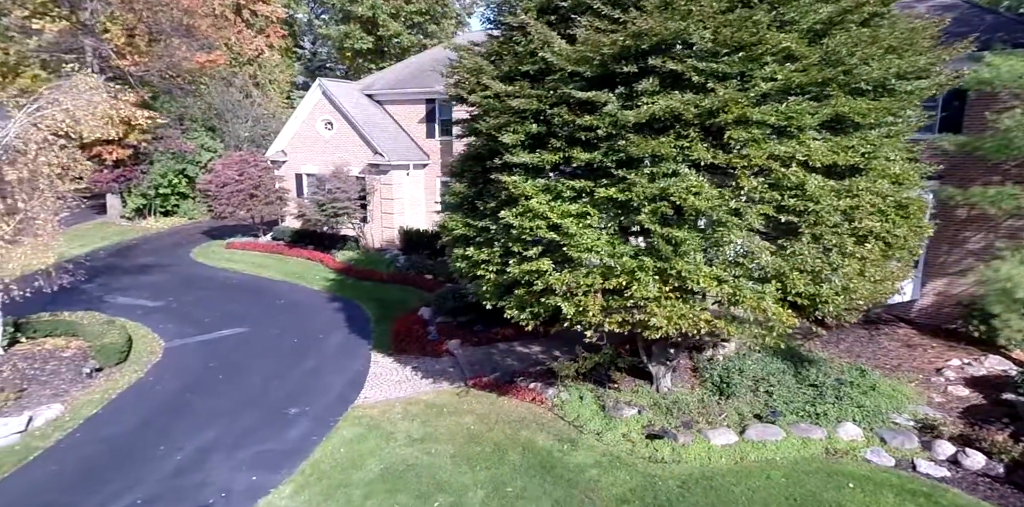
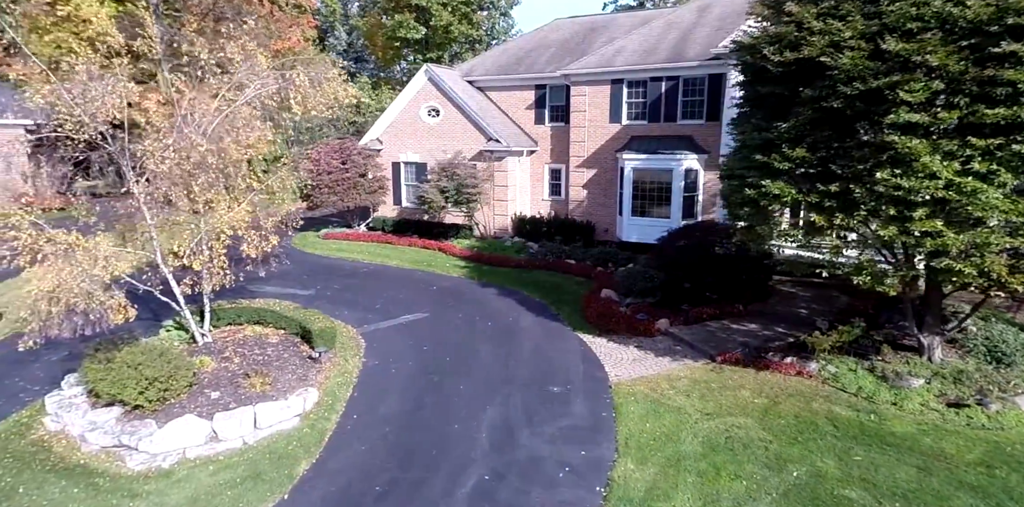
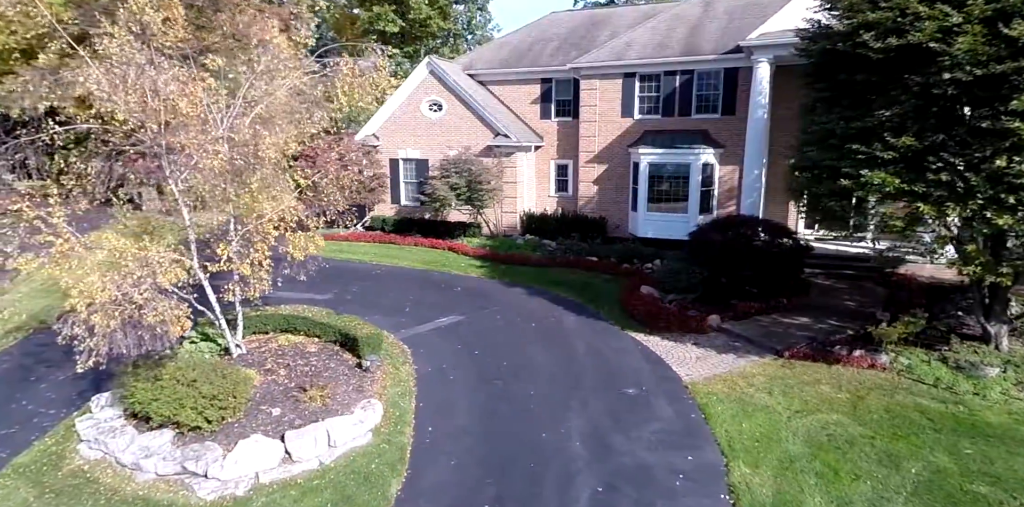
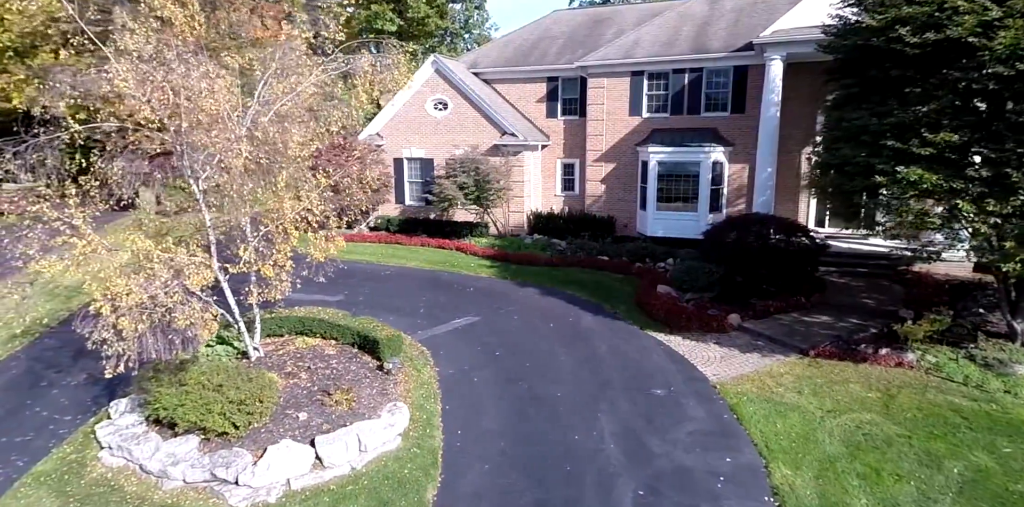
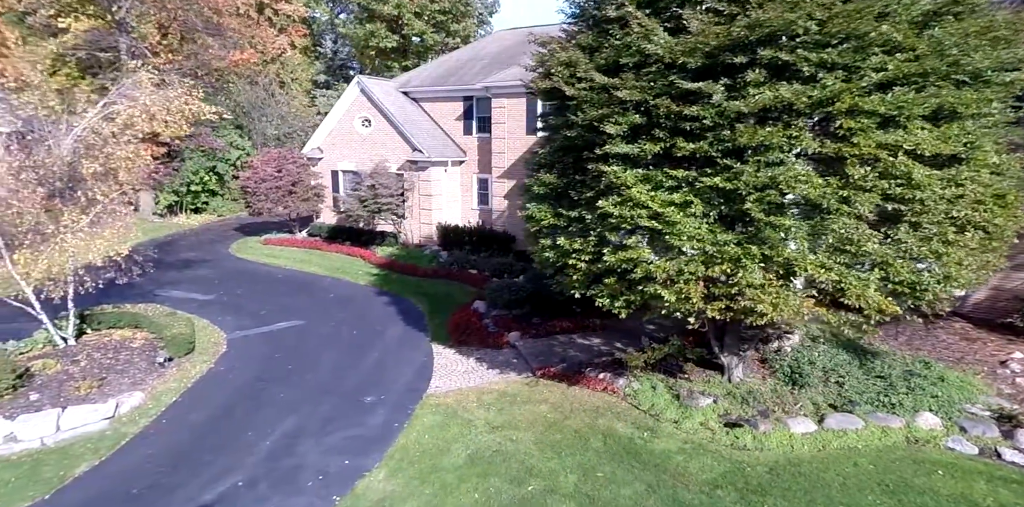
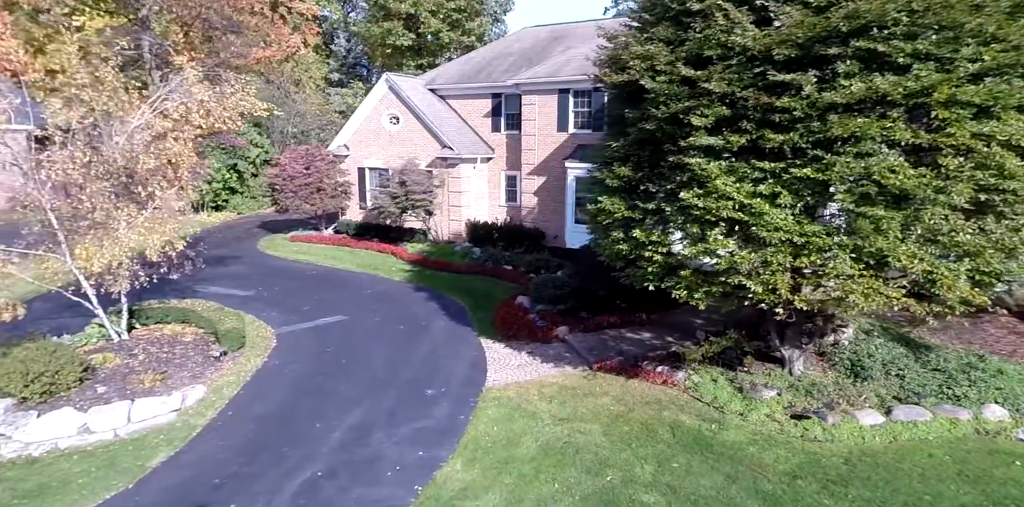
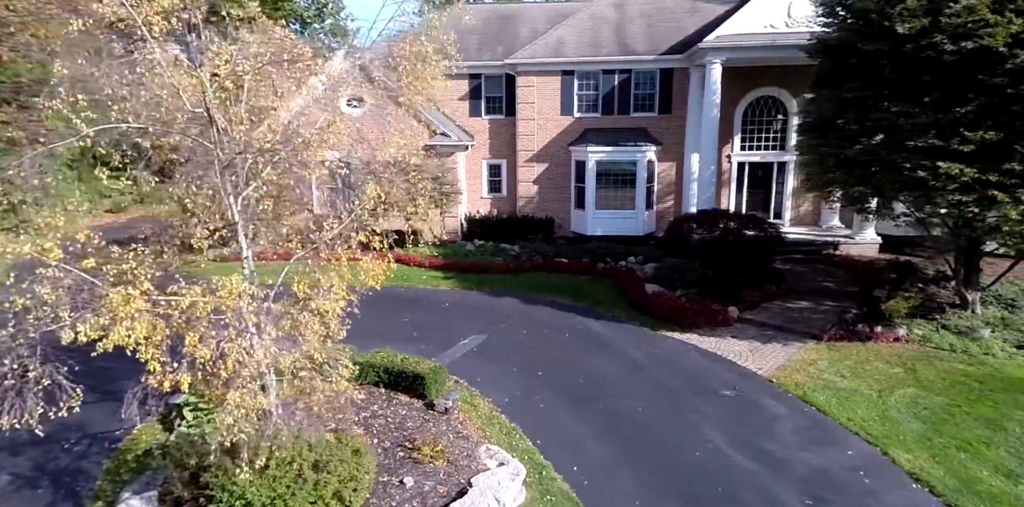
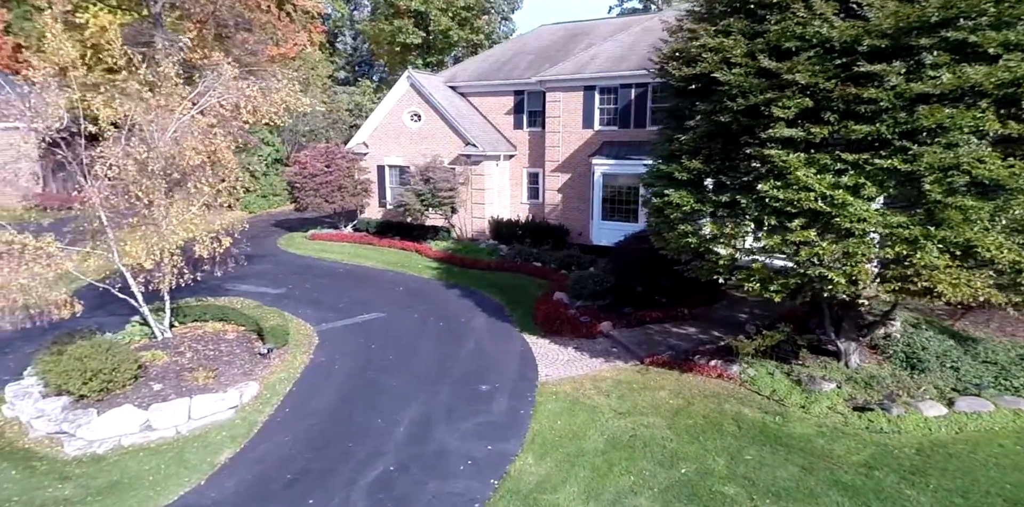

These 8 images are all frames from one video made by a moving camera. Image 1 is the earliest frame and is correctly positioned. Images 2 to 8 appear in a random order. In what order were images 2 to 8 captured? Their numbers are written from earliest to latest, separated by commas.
5, 6, 8, 2, 3, 4, 7
